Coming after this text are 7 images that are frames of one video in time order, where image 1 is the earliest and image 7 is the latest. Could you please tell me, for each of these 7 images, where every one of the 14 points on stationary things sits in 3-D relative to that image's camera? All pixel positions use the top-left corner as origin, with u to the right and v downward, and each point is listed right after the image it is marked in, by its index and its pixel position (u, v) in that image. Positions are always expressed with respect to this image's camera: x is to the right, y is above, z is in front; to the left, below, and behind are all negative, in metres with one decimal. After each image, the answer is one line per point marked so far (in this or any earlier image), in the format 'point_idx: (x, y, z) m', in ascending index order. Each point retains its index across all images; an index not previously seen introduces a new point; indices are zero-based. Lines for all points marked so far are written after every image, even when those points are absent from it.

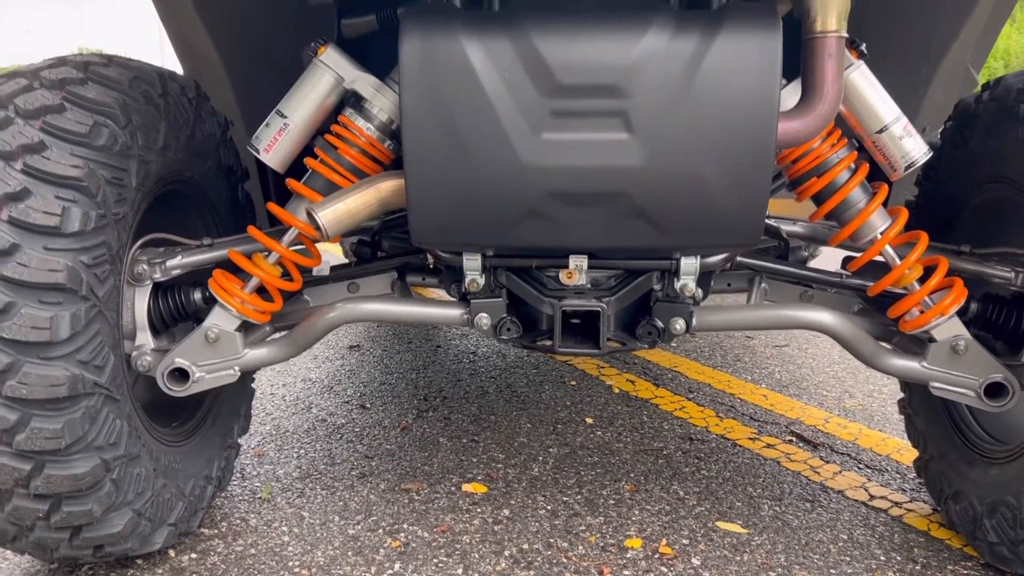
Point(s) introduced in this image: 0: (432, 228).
0: (-0.1, +0.1, +1.5) m
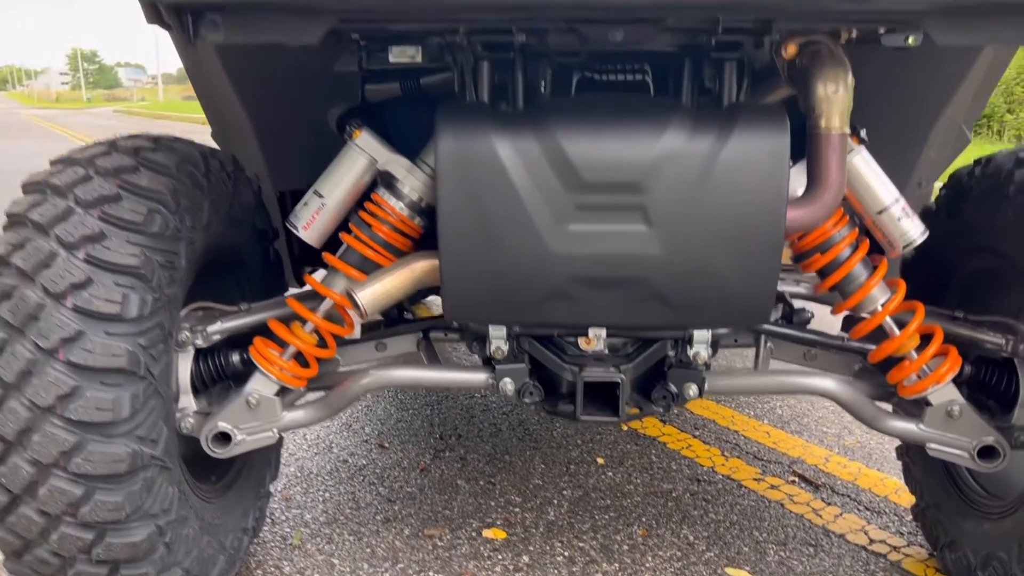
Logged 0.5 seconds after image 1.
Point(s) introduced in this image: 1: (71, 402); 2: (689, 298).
0: (-0.1, 0.0, +1.6) m
1: (-0.7, -0.2, +1.4) m
2: (+0.3, 0.0, +1.5) m
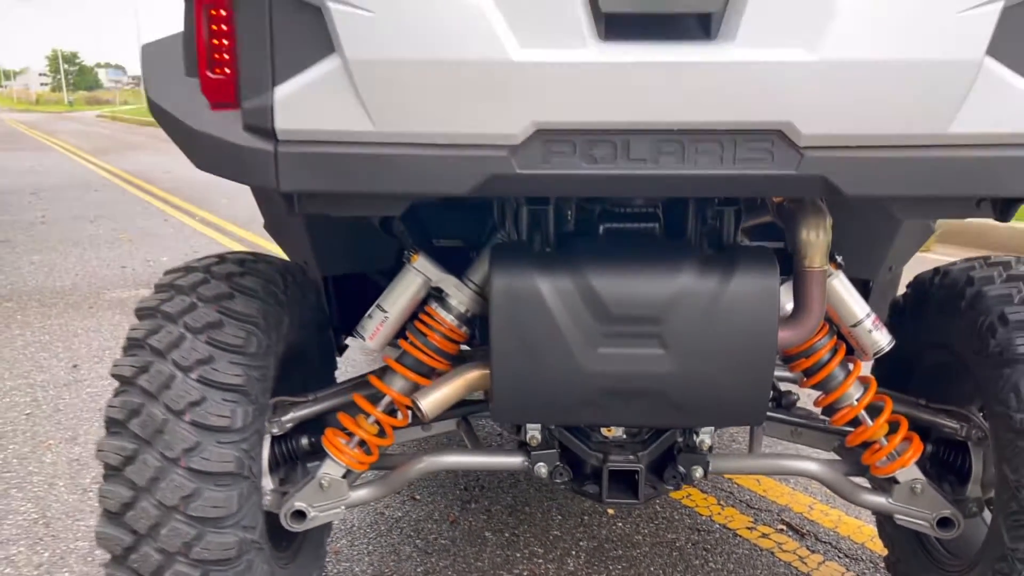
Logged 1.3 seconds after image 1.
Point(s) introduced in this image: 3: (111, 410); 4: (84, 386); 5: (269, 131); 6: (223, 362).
0: (0.0, -0.3, +1.9) m
1: (-0.6, -0.4, +1.7) m
2: (+0.4, -0.2, +1.8) m
3: (-0.8, -0.2, +1.8) m
4: (-2.0, -0.5, +4.2) m
5: (-0.4, +0.3, +1.5) m
6: (-0.6, -0.2, +1.8) m
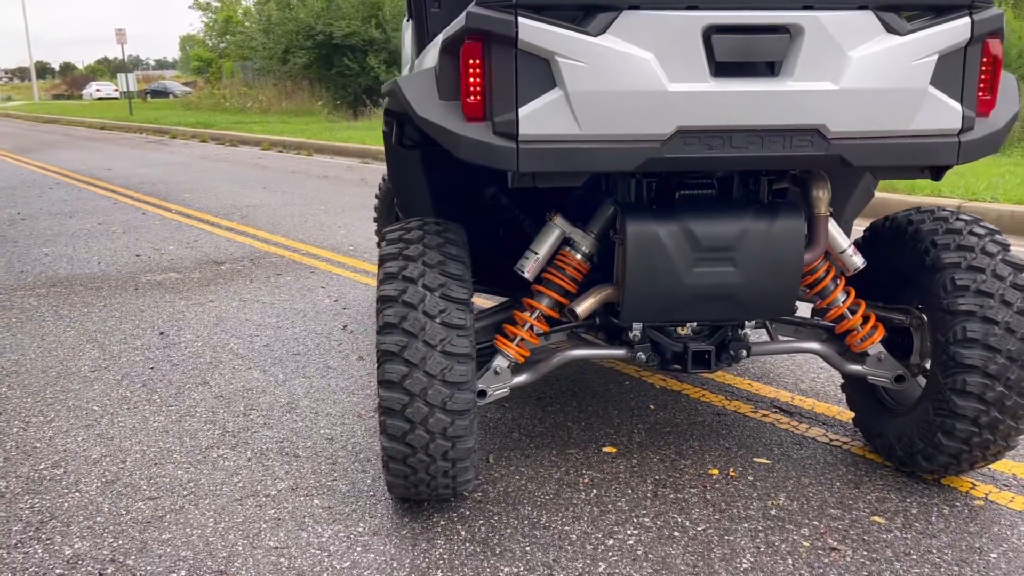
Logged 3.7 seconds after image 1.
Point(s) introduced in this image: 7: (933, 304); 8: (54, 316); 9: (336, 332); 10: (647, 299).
0: (+0.4, -0.1, +2.9) m
1: (-0.2, -0.3, +2.7) m
2: (+0.8, -0.1, +2.9) m
3: (-0.4, -0.1, +2.7) m
4: (-1.9, -0.3, +5.0) m
5: (0.0, +0.4, +2.5) m
6: (-0.2, 0.0, +2.8) m
7: (+1.4, -0.1, +3.0) m
8: (-3.0, -0.2, +5.8) m
9: (-1.0, -0.3, +5.2) m
10: (+0.4, 0.0, +2.9) m
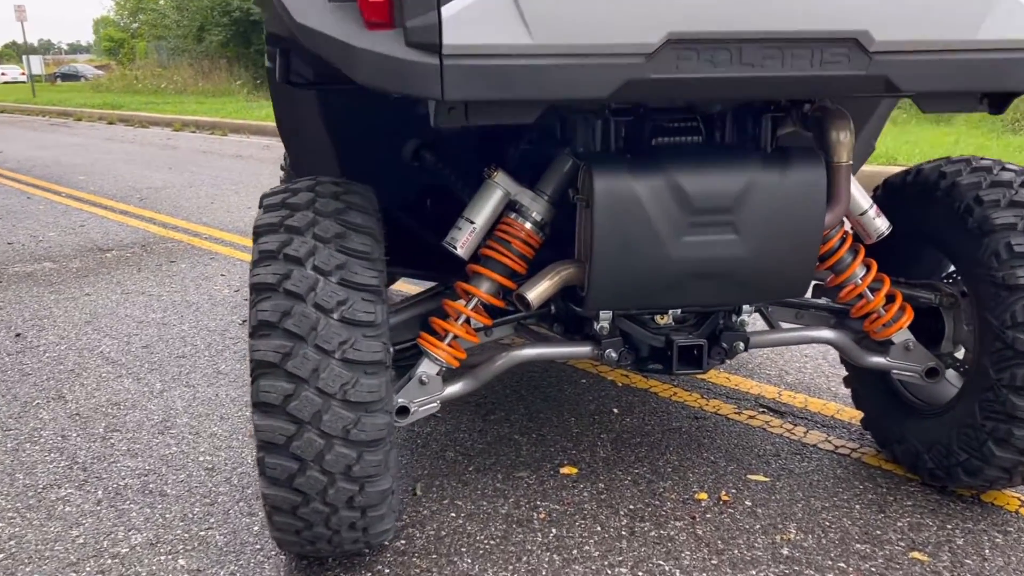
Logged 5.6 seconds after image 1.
0: (+0.2, 0.0, +2.2) m
1: (-0.4, -0.2, +1.9) m
2: (+0.6, 0.0, +2.2) m
3: (-0.5, -0.1, +1.9) m
4: (-2.2, -0.3, +4.1) m
5: (-0.2, +0.5, +1.7) m
6: (-0.4, 0.0, +2.0) m
7: (+1.2, 0.0, +2.4) m
8: (-3.4, -0.2, +4.8) m
9: (-1.4, -0.2, +4.4) m
10: (+0.3, 0.0, +2.1) m
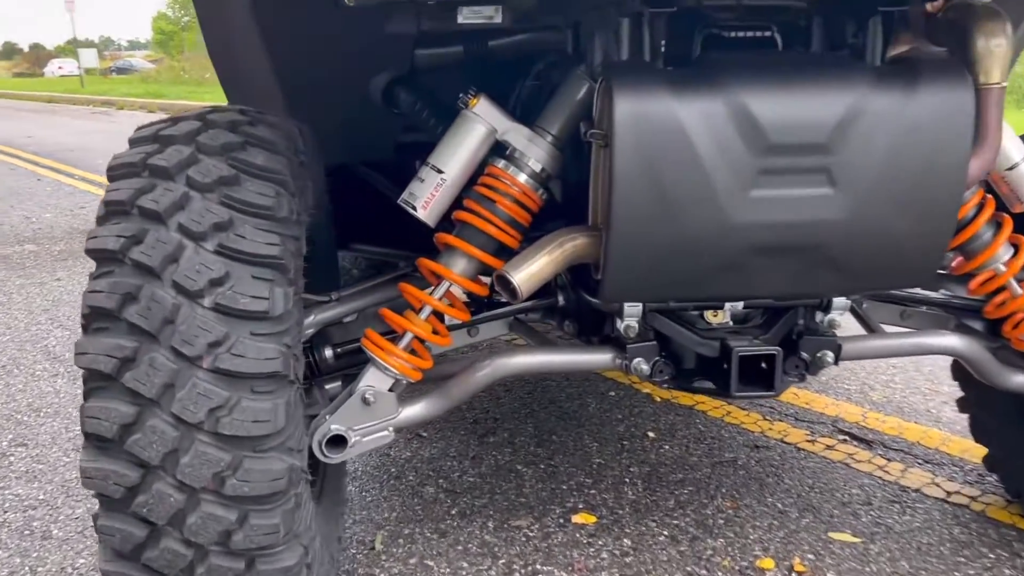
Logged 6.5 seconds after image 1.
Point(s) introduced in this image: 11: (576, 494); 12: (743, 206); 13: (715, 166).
0: (+0.2, 0.0, +1.5) m
1: (-0.4, -0.2, +1.2) m
2: (+0.6, 0.0, +1.5) m
3: (-0.6, 0.0, +1.3) m
4: (-2.1, -0.2, +3.5) m
5: (-0.2, +0.5, +1.0) m
6: (-0.4, +0.1, +1.3) m
7: (+1.2, 0.0, +1.6) m
8: (-3.3, -0.1, +4.3) m
9: (-1.3, -0.1, +3.8) m
10: (+0.2, +0.1, +1.4) m
11: (+0.2, -0.5, +2.2) m
12: (+0.4, +0.1, +1.4) m
13: (+0.3, +0.2, +1.4) m
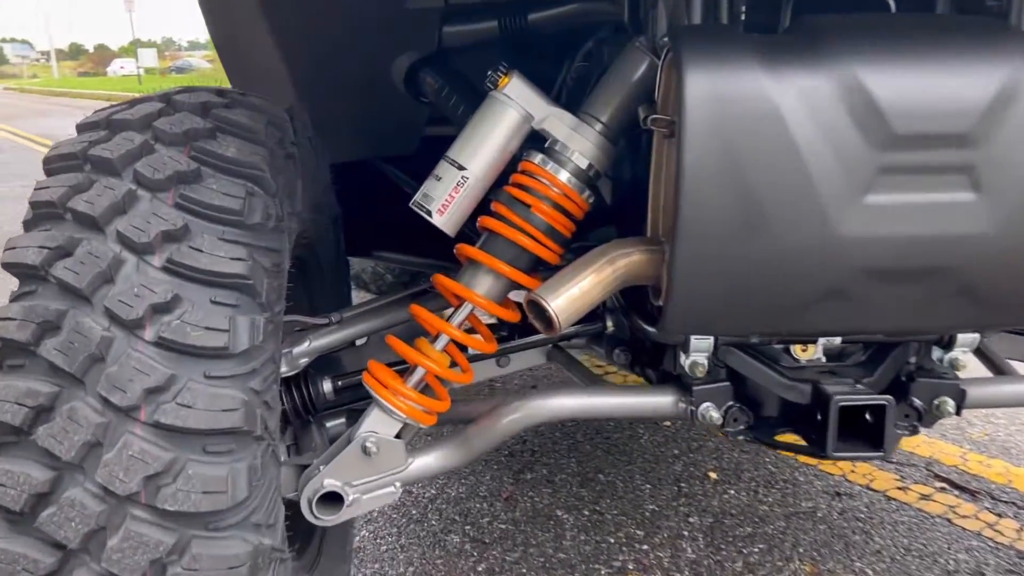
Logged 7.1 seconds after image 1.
0: (+0.2, 0.0, +1.1) m
1: (-0.4, -0.2, +0.9) m
2: (+0.6, 0.0, +1.1) m
3: (-0.6, 0.0, +1.0) m
4: (-2.0, -0.2, +3.3) m
5: (-0.2, +0.5, +0.7) m
6: (-0.4, +0.1, +1.0) m
7: (+1.3, 0.0, +1.2) m
8: (-3.1, -0.1, +4.1) m
9: (-1.1, -0.2, +3.5) m
10: (+0.3, 0.0, +1.1) m
11: (+0.2, -0.6, +1.9) m
12: (+0.4, +0.1, +1.0) m
13: (+0.4, +0.2, +1.0) m
